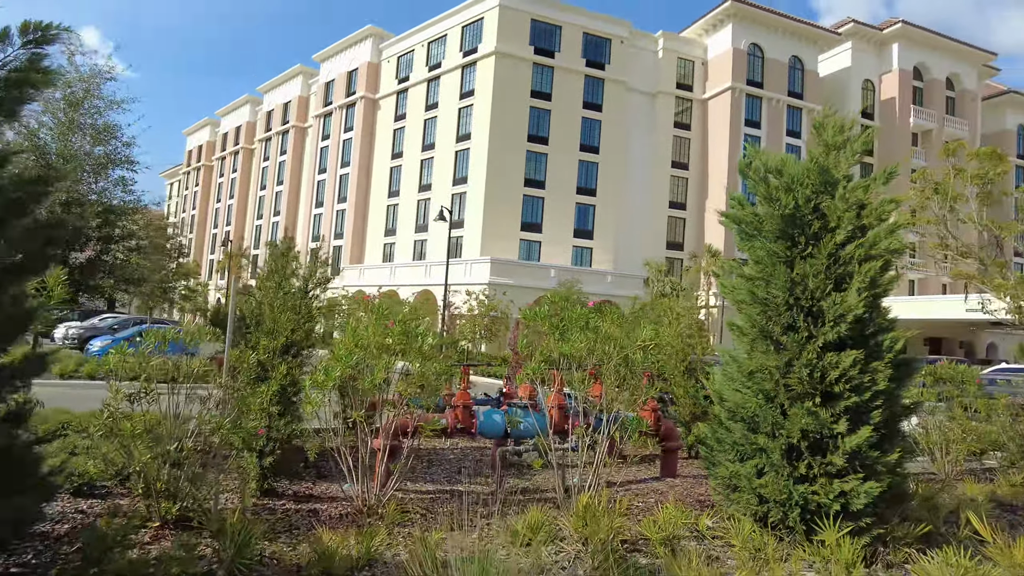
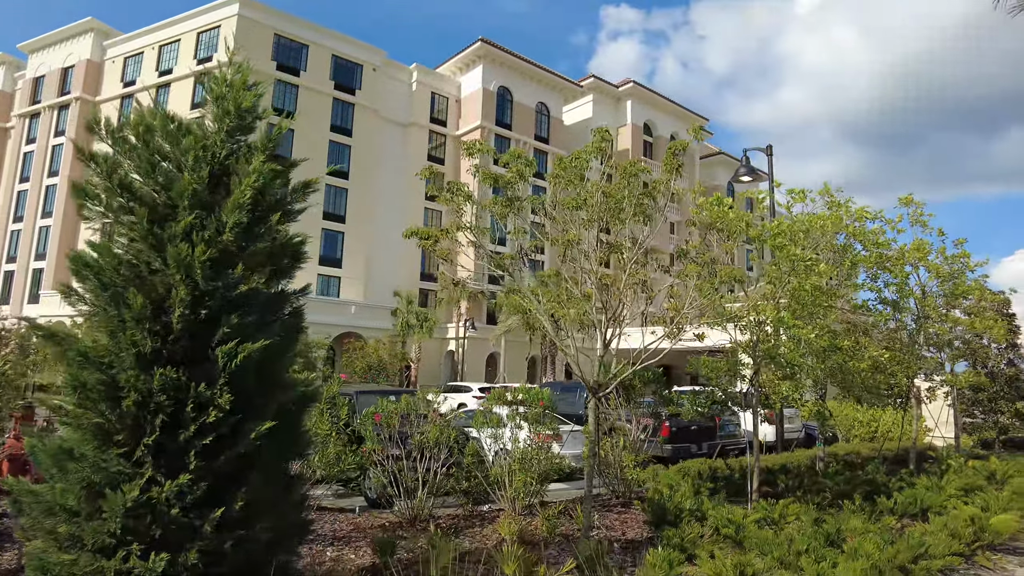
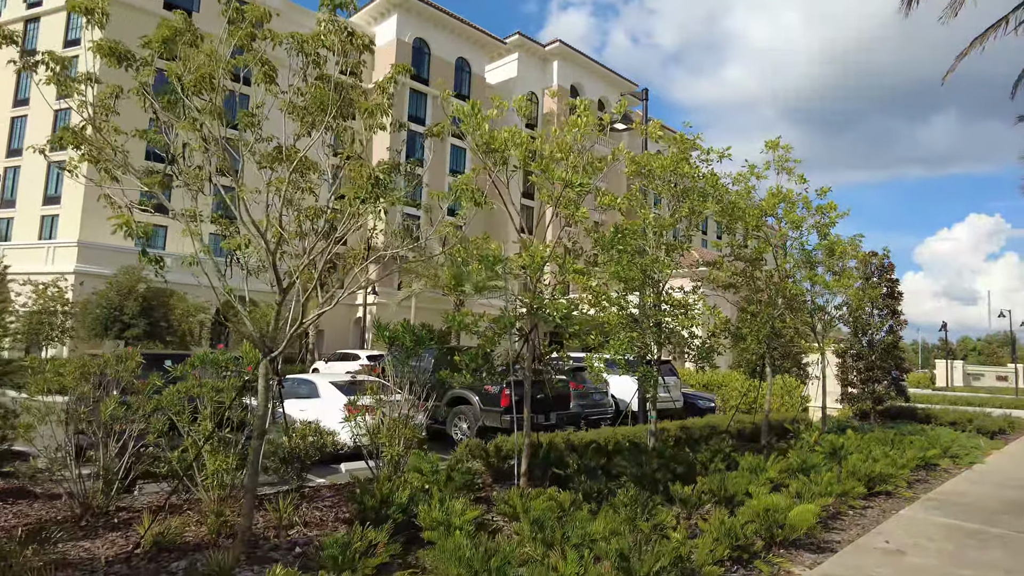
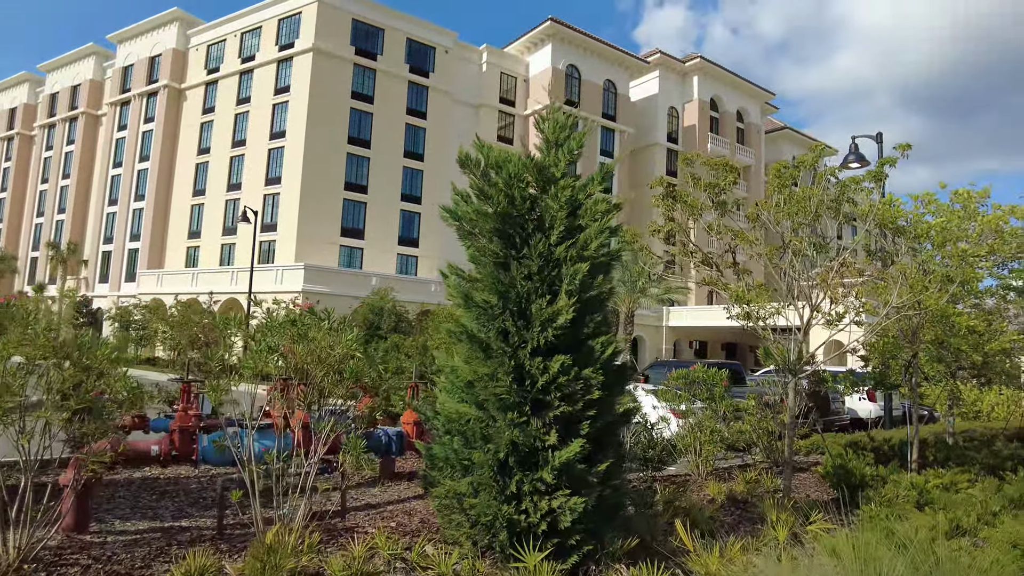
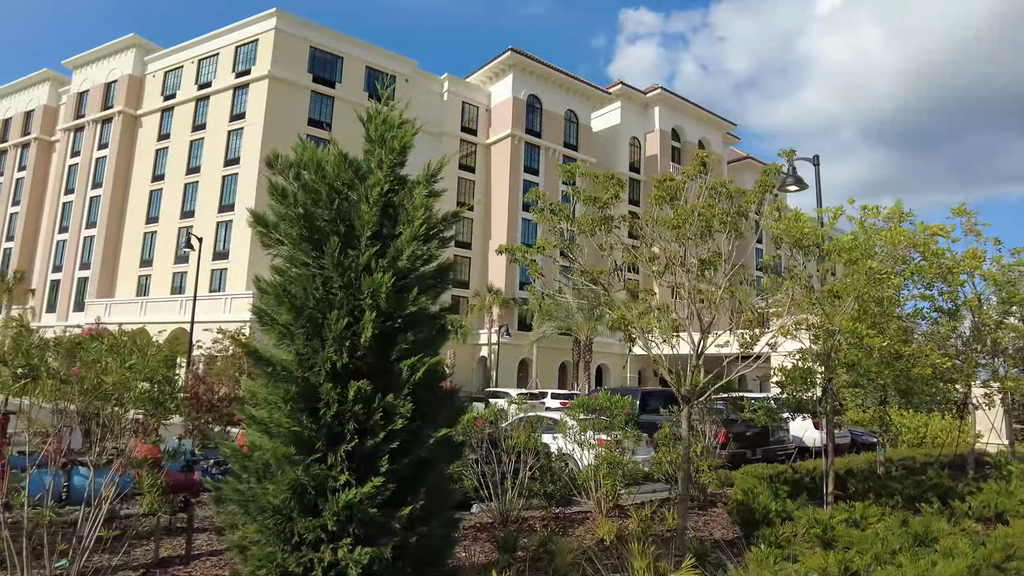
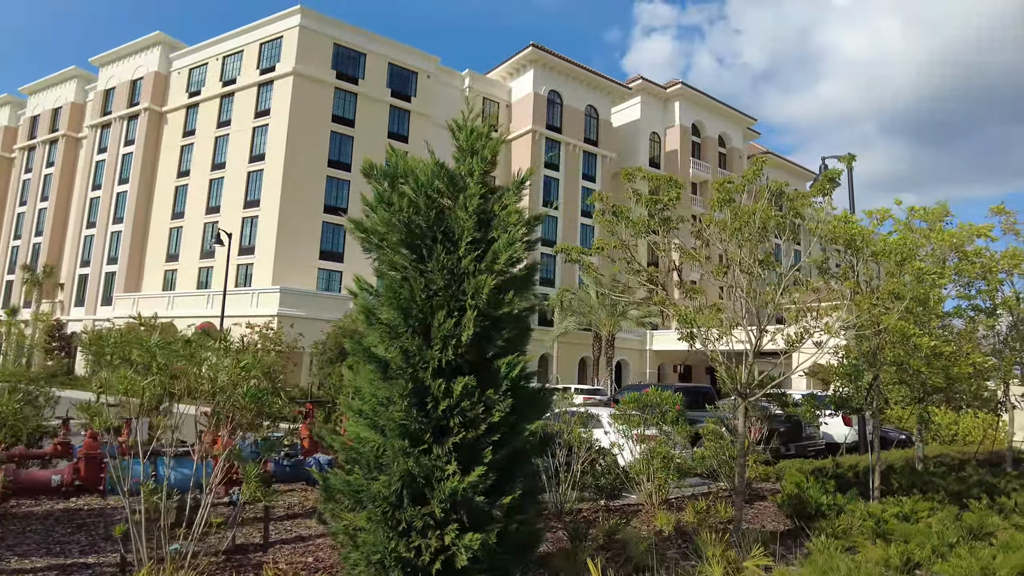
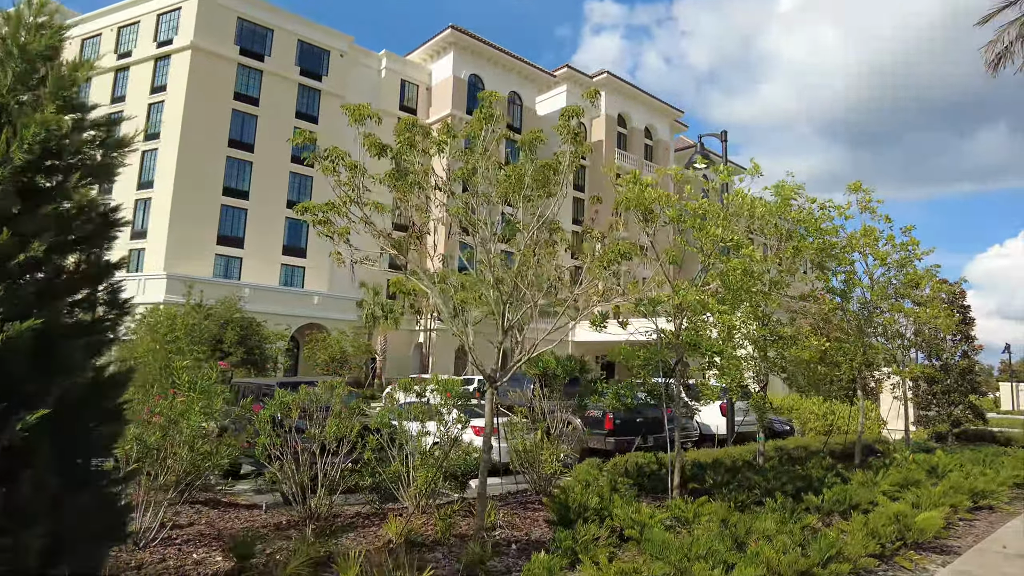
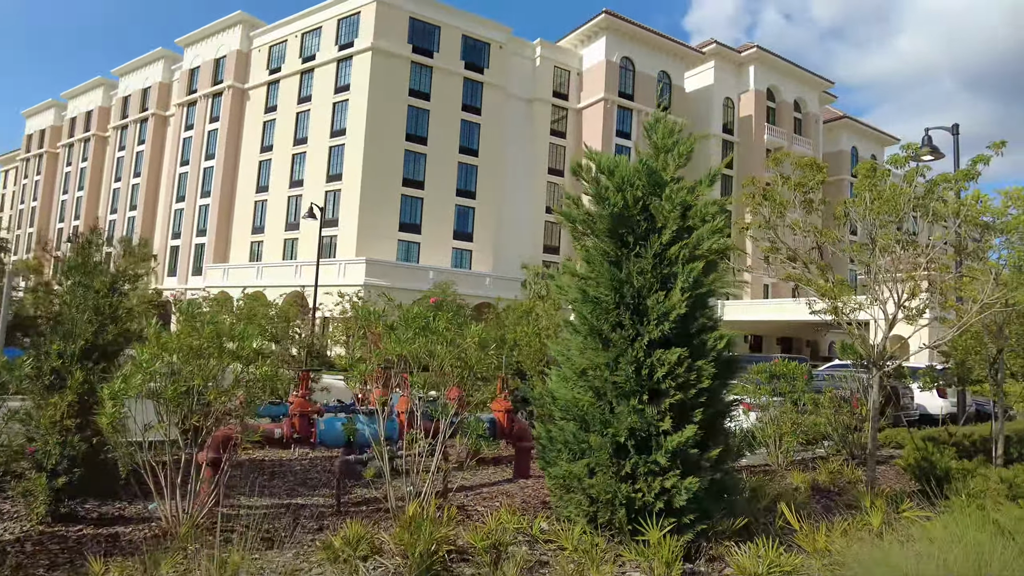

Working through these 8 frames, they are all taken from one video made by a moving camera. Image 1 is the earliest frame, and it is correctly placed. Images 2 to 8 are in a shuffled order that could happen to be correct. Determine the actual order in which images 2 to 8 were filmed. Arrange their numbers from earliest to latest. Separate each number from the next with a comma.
8, 4, 6, 5, 2, 7, 3
